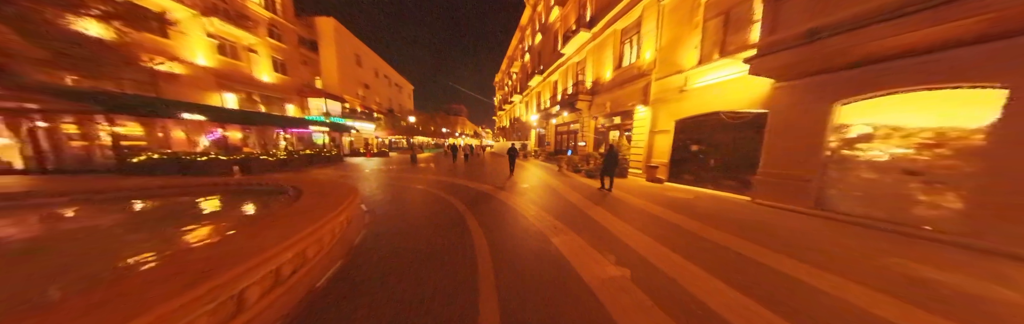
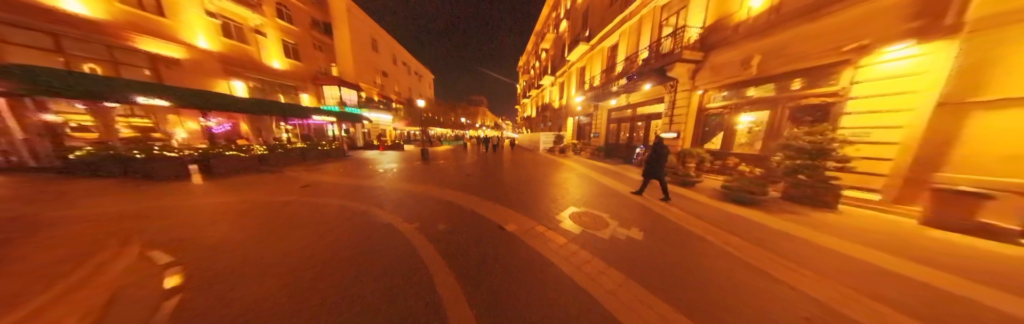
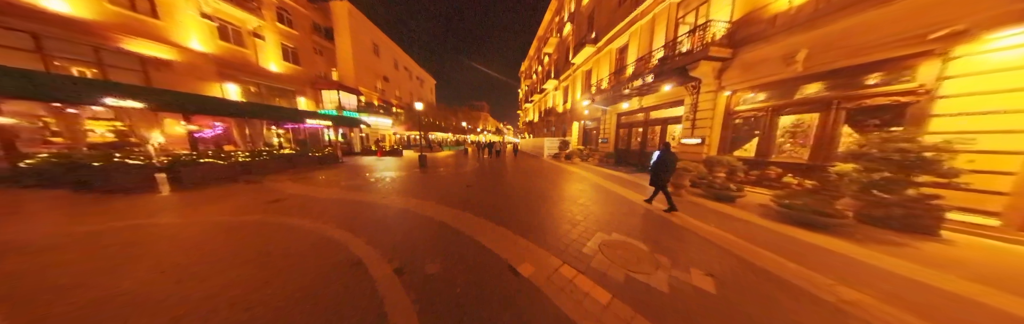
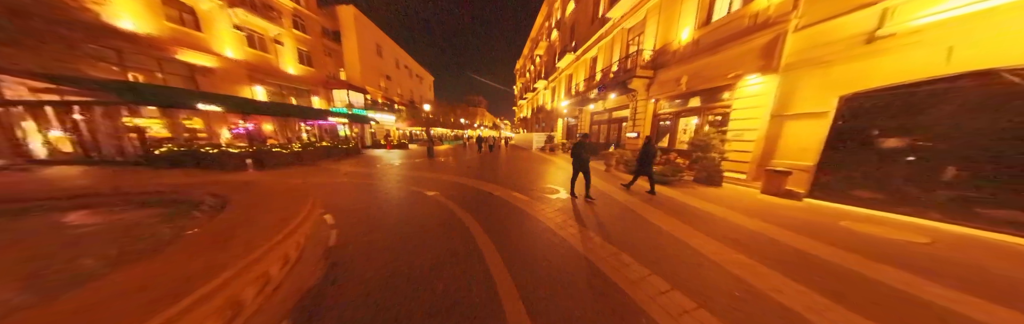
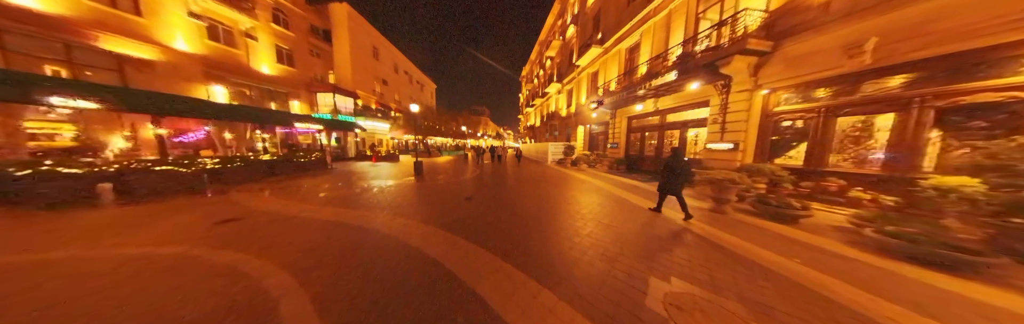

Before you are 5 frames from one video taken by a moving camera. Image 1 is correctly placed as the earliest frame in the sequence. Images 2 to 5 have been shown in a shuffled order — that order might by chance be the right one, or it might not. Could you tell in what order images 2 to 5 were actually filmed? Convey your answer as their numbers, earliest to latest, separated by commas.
4, 2, 3, 5
